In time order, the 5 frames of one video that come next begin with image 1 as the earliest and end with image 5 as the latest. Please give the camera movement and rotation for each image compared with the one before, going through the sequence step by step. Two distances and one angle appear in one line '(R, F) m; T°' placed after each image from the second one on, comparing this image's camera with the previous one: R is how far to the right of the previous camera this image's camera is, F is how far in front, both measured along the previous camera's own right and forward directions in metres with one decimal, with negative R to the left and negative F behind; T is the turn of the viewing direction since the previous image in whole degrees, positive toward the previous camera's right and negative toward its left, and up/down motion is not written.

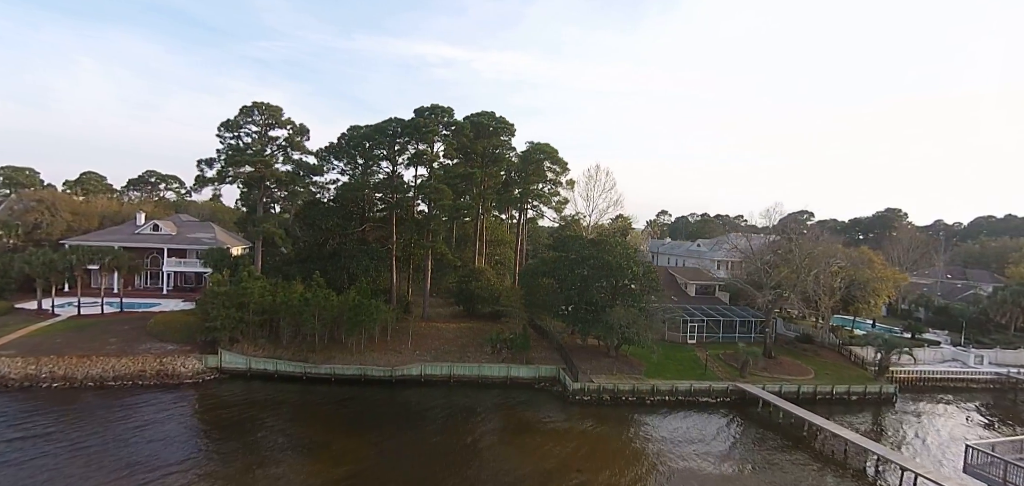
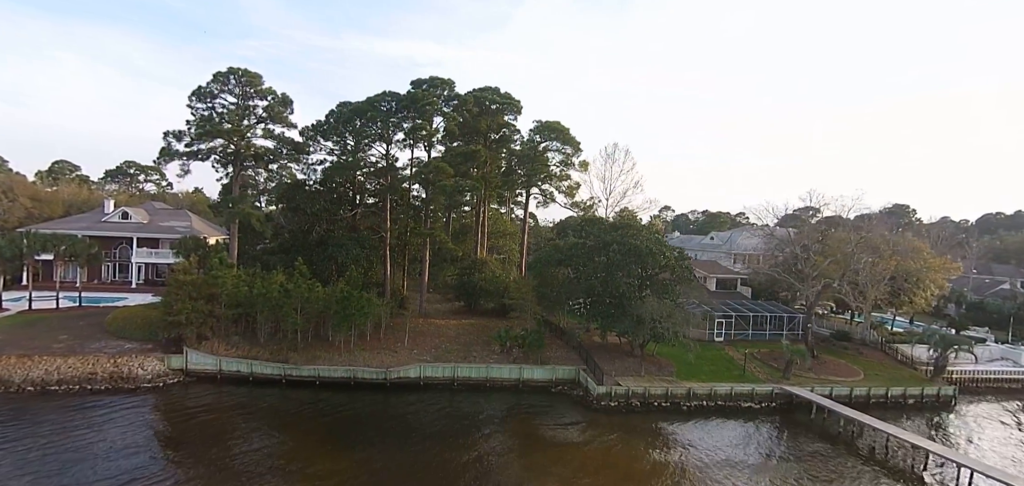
(-0.8, +3.2) m; +1°
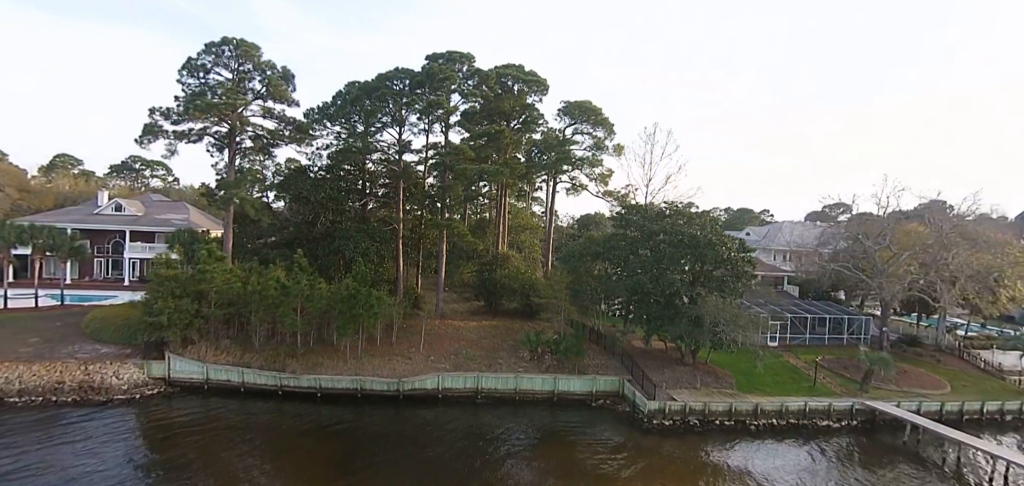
(-0.9, +3.0) m; -1°
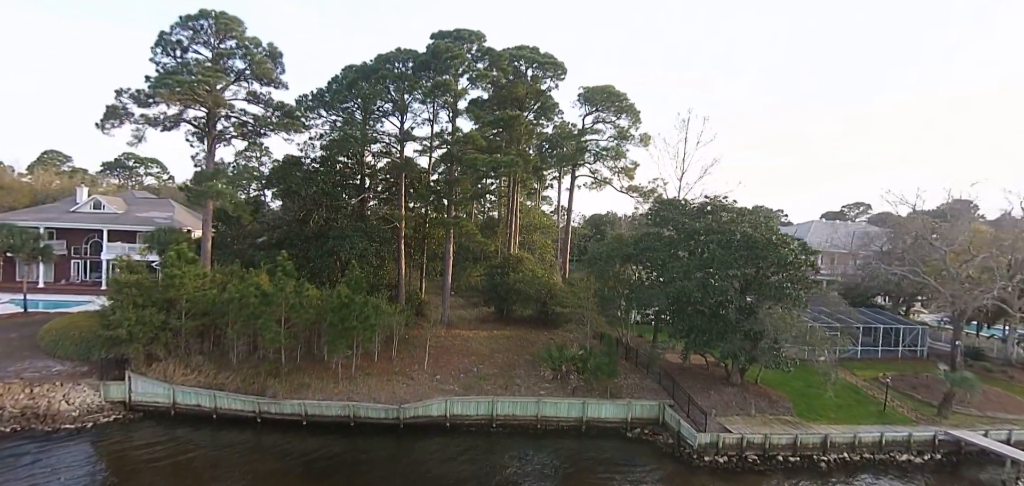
(-0.5, +2.7) m; 0°
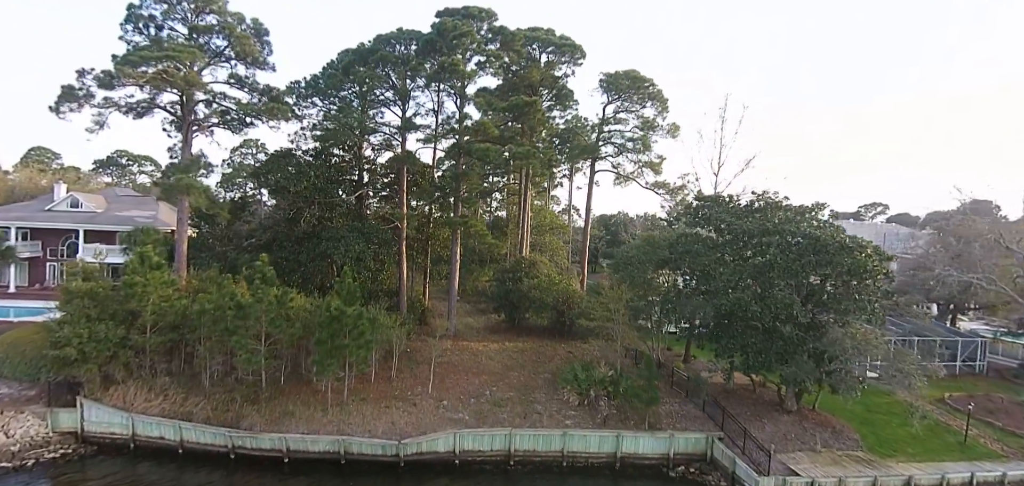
(-0.5, +2.3) m; 0°
